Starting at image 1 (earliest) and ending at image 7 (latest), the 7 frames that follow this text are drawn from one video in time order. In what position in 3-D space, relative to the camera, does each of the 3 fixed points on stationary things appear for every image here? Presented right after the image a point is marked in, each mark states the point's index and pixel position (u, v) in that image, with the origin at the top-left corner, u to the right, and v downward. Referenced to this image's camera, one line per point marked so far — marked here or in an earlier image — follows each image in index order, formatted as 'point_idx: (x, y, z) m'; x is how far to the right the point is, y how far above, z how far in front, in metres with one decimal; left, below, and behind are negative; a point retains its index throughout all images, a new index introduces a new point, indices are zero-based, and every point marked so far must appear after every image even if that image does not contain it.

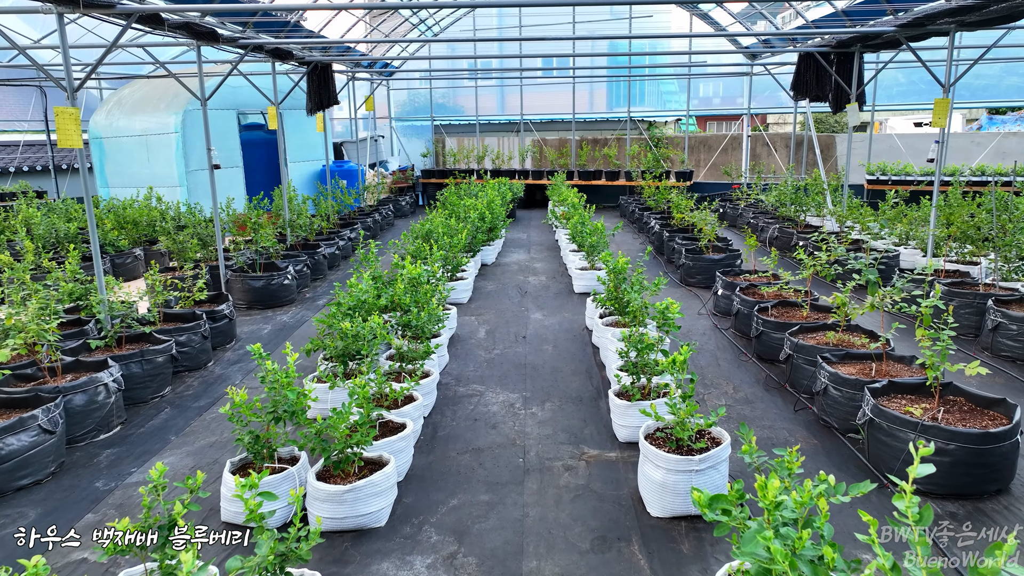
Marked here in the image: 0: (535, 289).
0: (+0.2, 0.0, +7.0) m
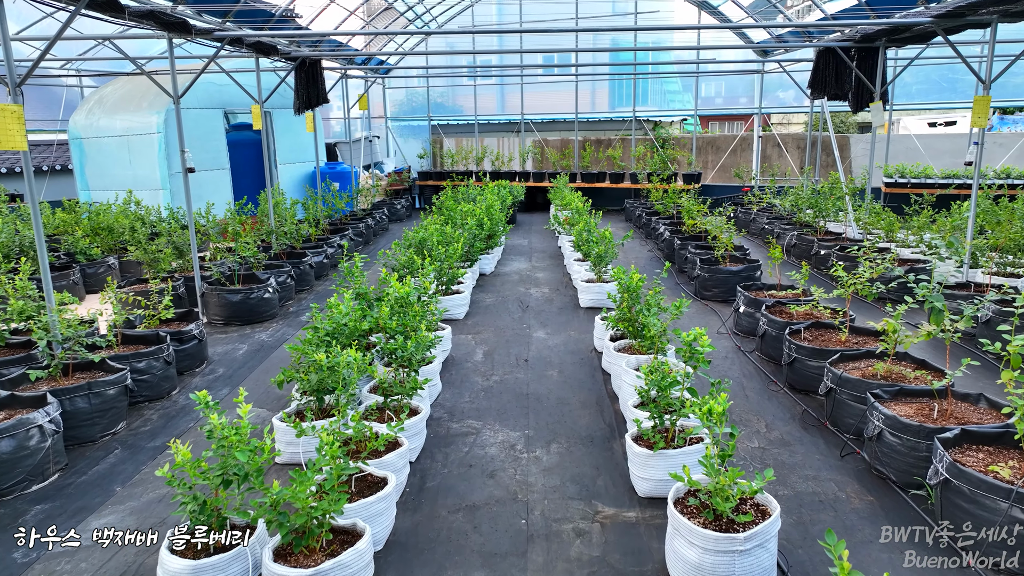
0: (+0.2, -0.1, +6.5) m
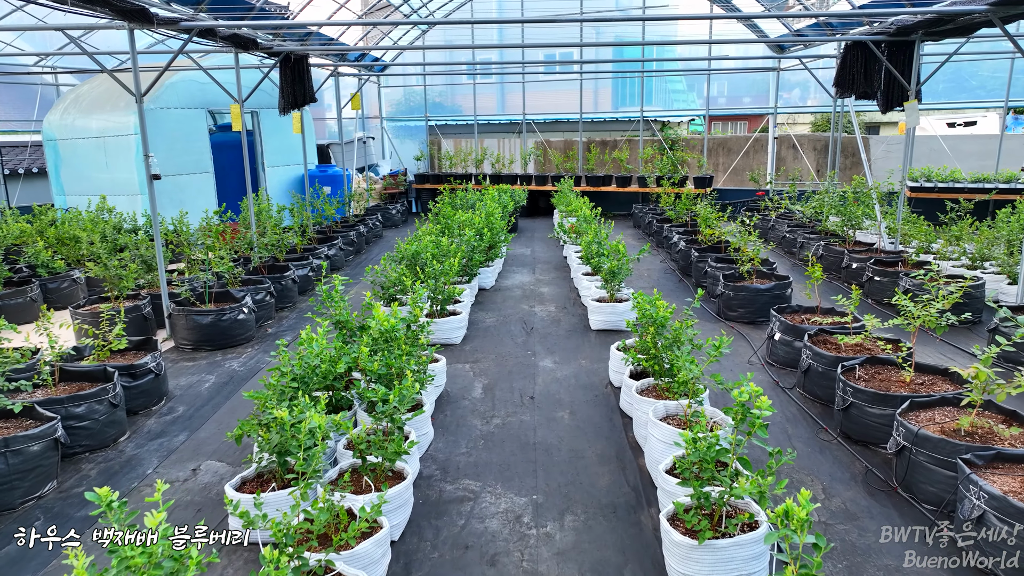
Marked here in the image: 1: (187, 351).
0: (+0.2, -0.3, +5.8) m
1: (-2.1, -0.4, +5.4) m
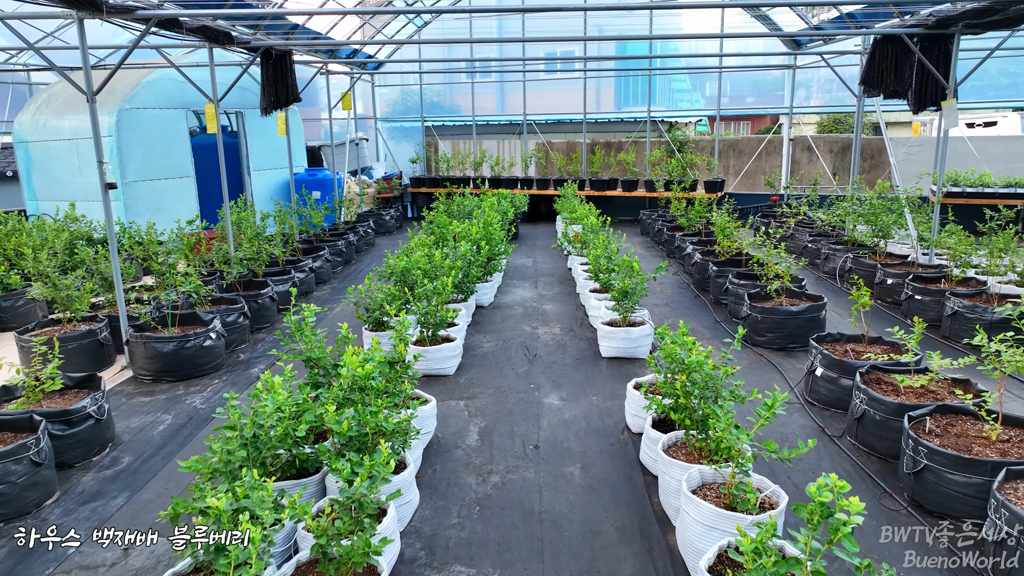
0: (+0.2, -0.4, +5.2) m
1: (-2.1, -0.5, +4.8) m
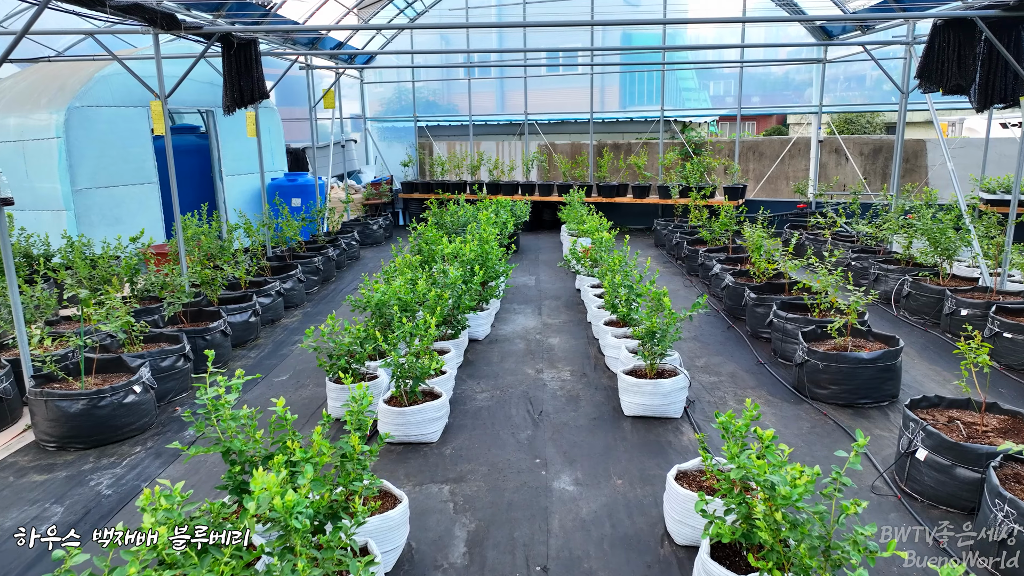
0: (+0.2, -0.6, +4.2) m
1: (-2.1, -0.7, +3.8) m
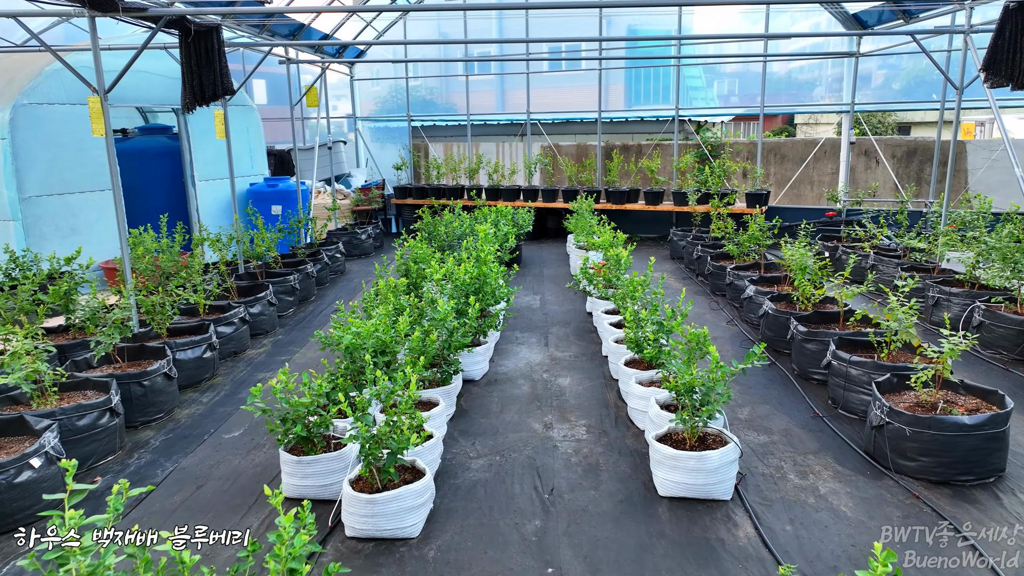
0: (+0.2, -0.7, +3.3) m
1: (-2.1, -0.9, +2.9) m
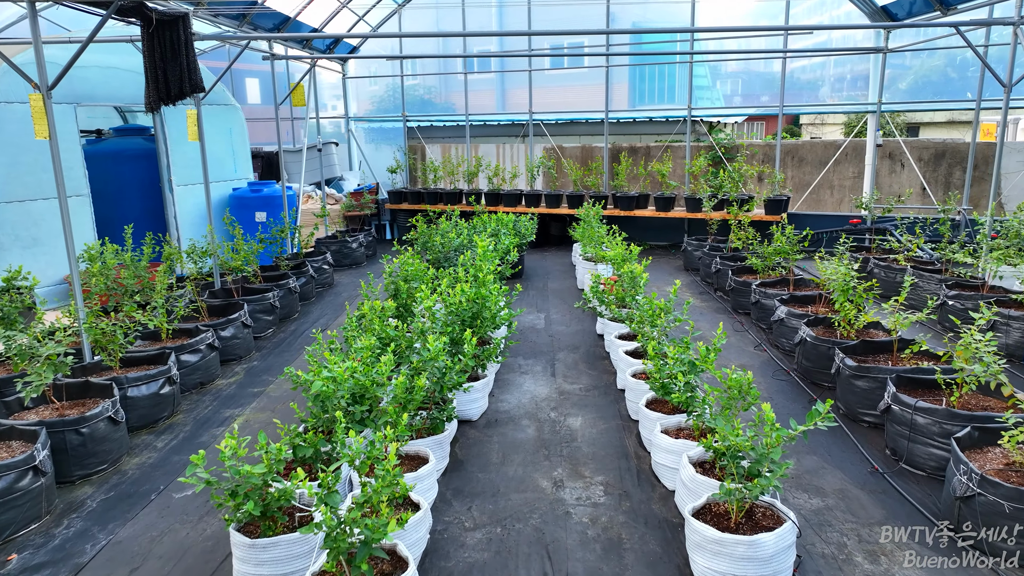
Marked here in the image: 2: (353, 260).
0: (+0.2, -0.9, +2.7) m
1: (-2.1, -1.0, +2.3) m
2: (-1.6, +0.3, +8.6) m
